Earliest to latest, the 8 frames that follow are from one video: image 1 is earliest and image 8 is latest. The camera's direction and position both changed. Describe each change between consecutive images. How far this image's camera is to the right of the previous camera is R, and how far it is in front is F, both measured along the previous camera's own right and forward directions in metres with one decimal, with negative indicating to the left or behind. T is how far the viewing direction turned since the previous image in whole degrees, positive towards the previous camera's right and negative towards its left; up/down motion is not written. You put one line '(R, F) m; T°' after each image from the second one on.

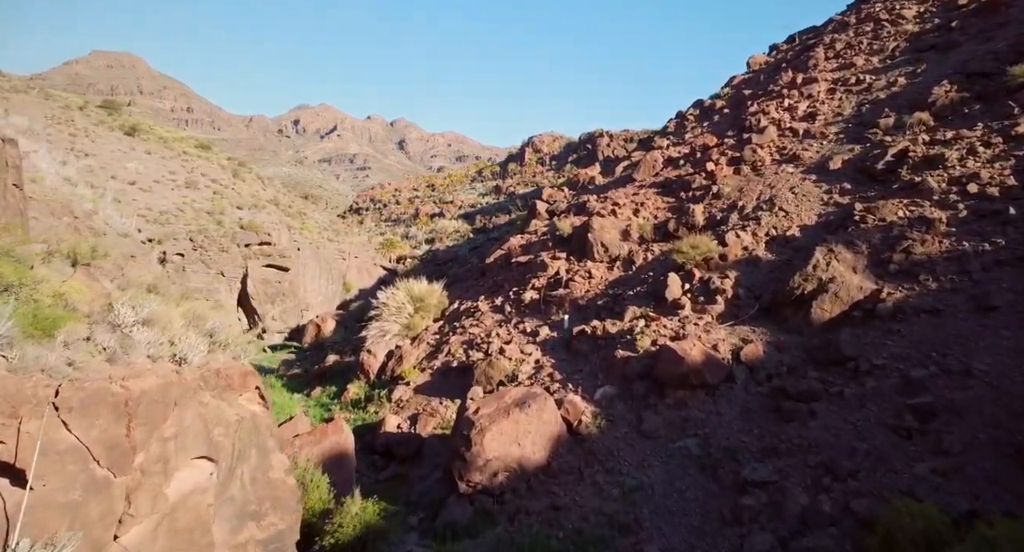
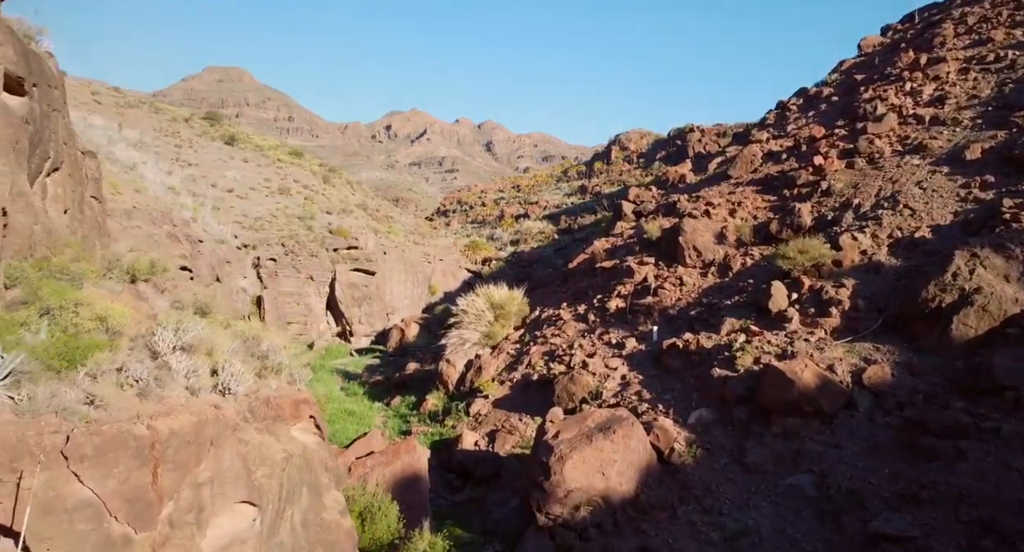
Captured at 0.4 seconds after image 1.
(+0.1, +0.8) m; -7°
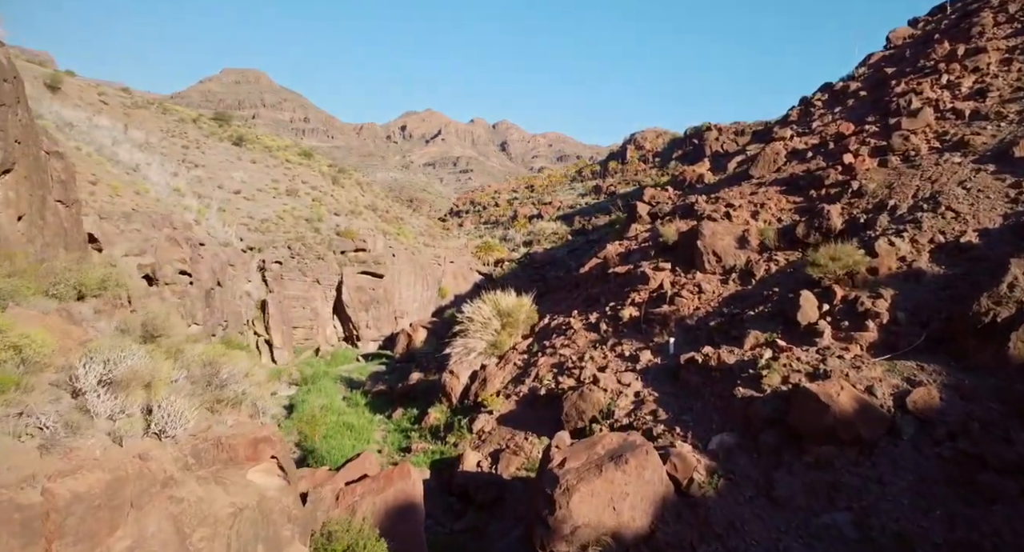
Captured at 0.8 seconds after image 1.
(+0.1, +0.7) m; -1°
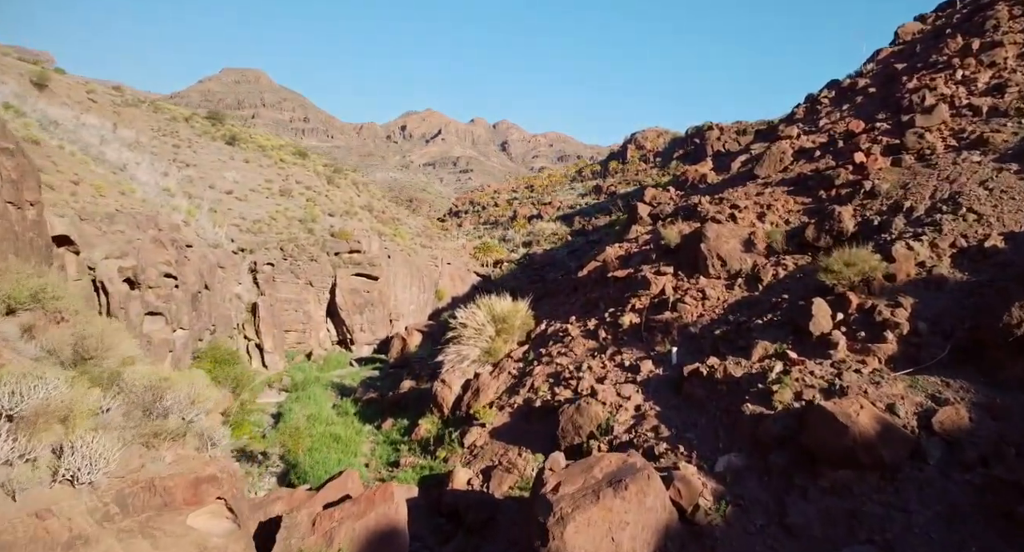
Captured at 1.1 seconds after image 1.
(+0.1, +0.6) m; 0°
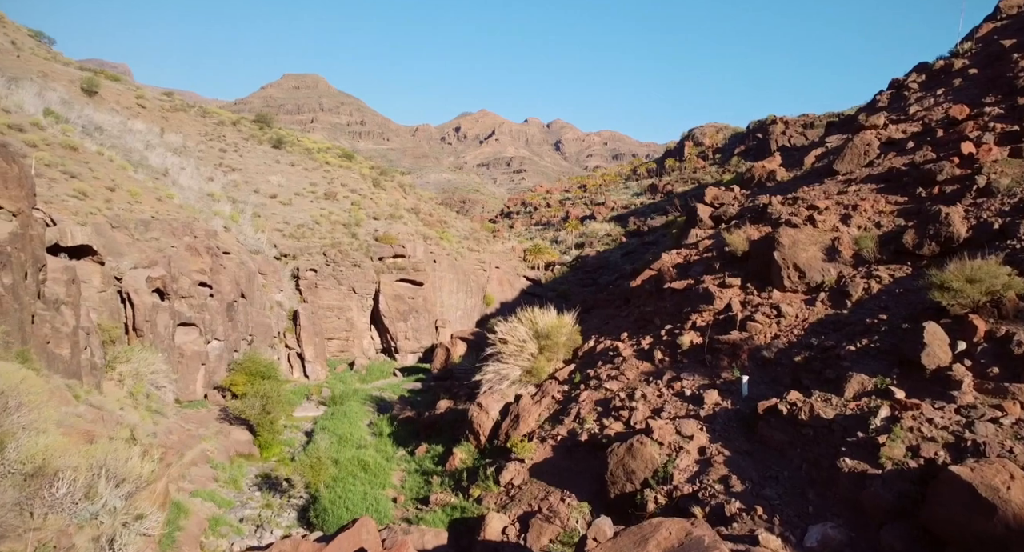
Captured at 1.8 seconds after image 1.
(+0.2, +1.3) m; -4°
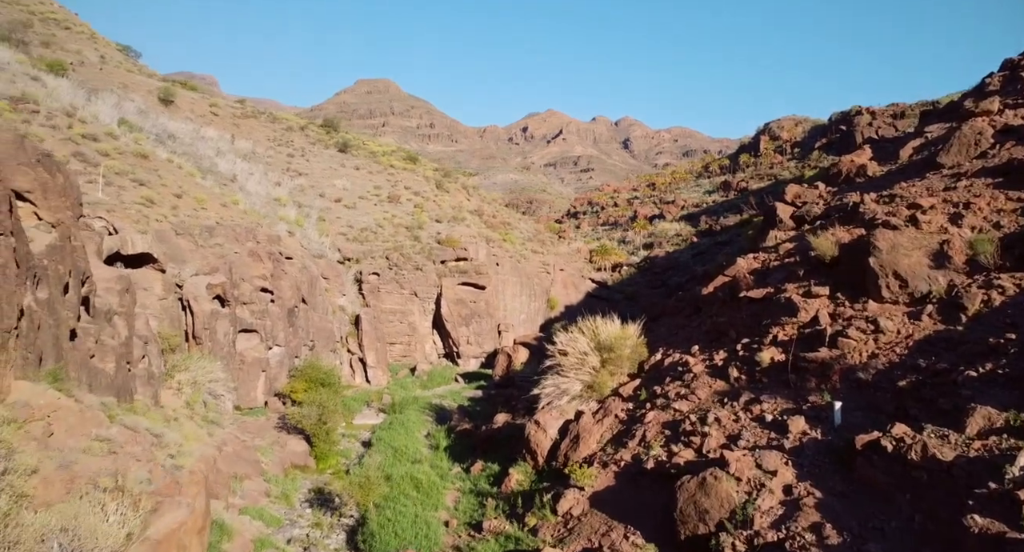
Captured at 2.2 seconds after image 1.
(+0.1, +0.7) m; -6°
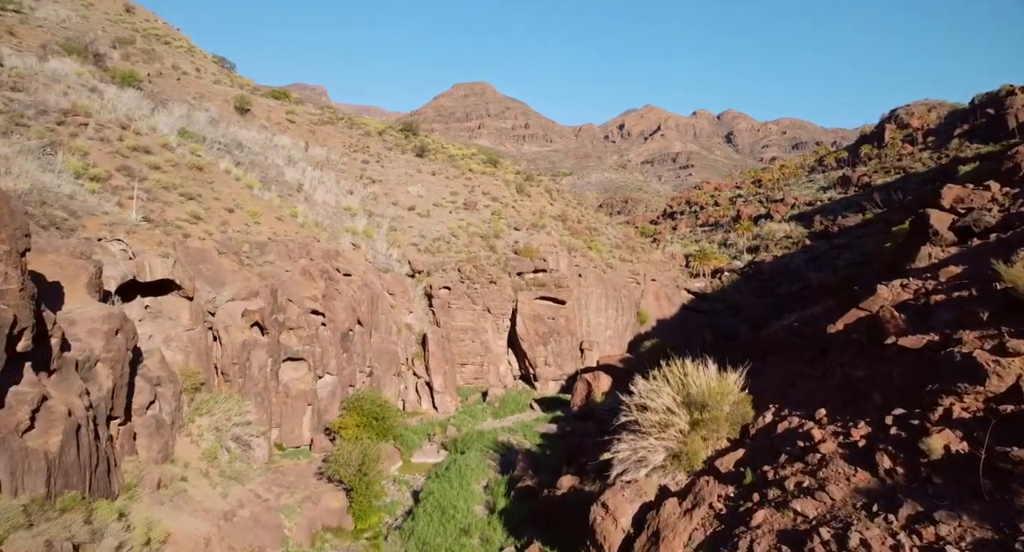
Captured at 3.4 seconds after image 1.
(+0.4, +2.4) m; -8°
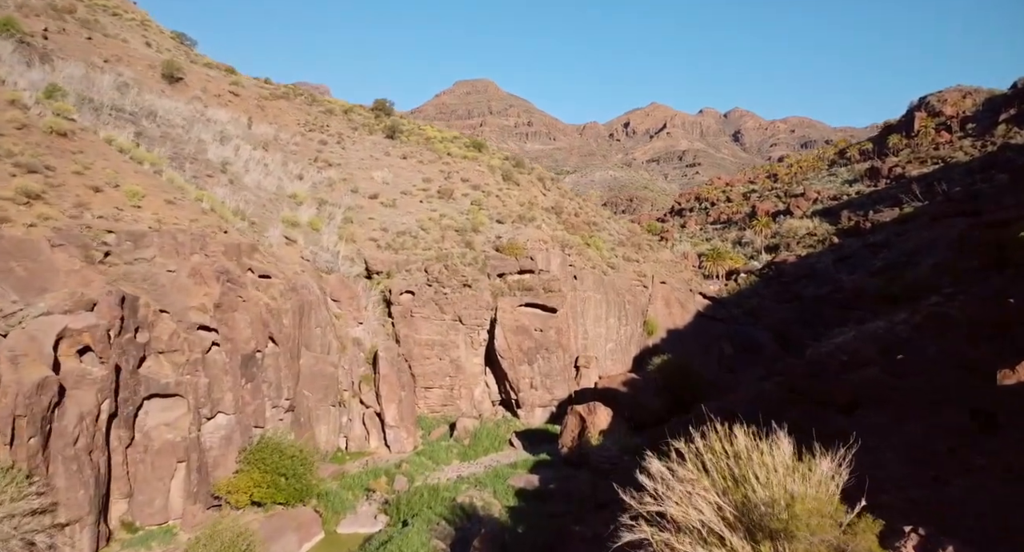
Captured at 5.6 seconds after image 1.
(+0.7, +4.3) m; 0°
